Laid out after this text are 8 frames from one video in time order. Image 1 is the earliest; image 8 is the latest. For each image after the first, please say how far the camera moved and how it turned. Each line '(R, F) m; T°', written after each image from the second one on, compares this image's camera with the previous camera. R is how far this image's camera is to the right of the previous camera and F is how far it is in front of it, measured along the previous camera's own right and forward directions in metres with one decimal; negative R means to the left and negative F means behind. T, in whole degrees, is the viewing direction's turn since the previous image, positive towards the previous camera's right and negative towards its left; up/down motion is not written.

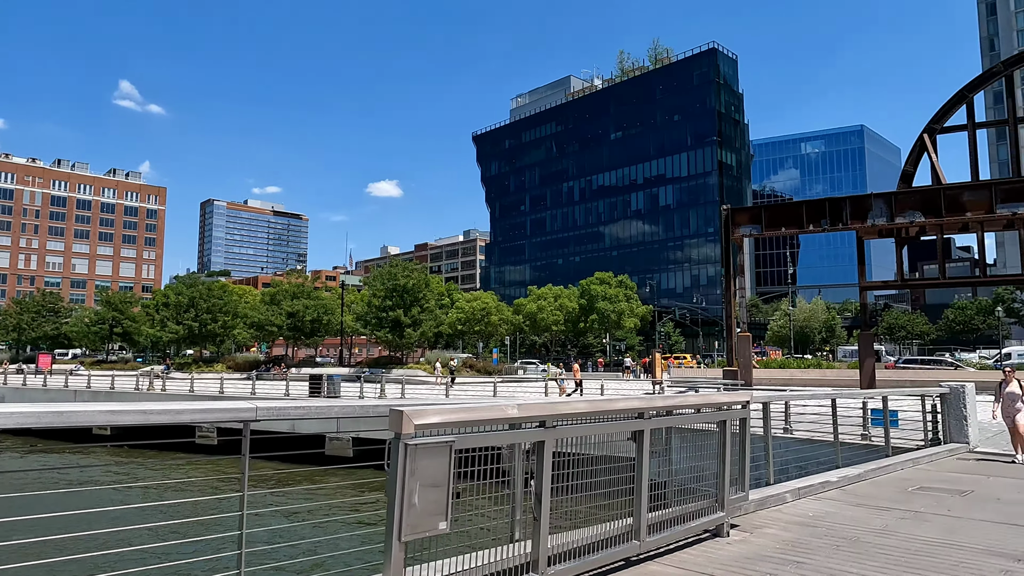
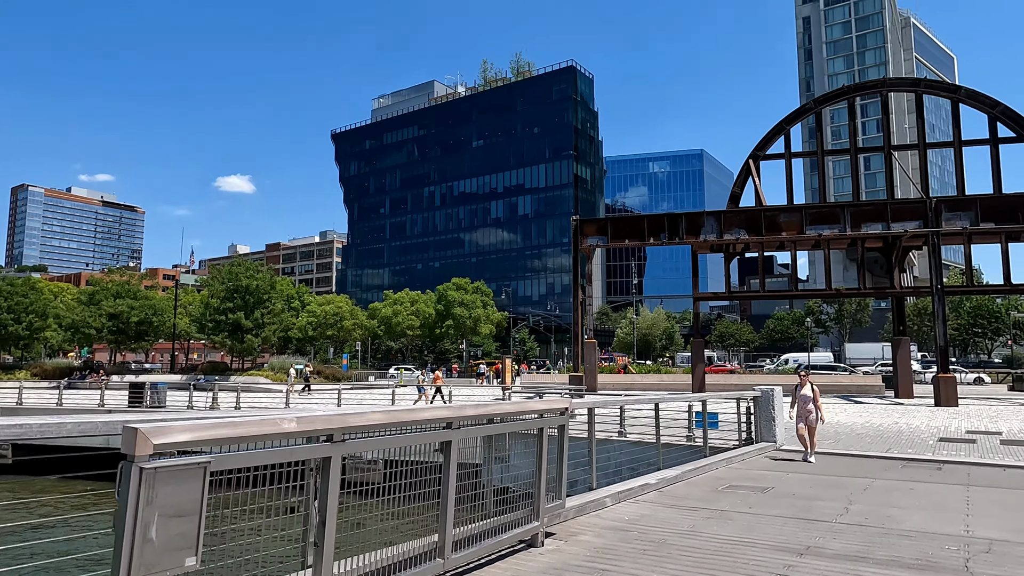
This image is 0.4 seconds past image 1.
(+0.4, +0.2) m; +12°
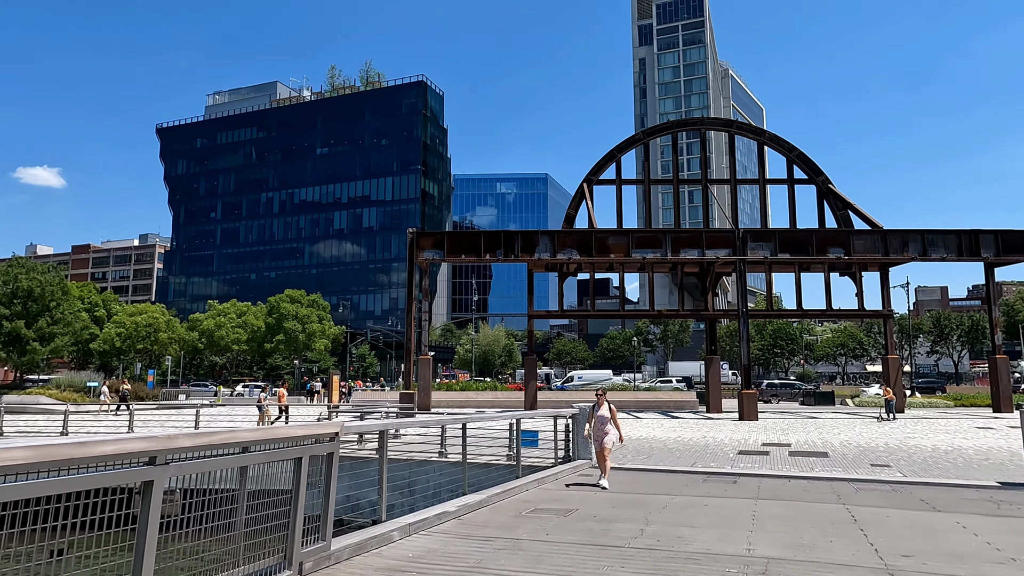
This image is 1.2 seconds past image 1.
(+0.6, +0.6) m; +13°
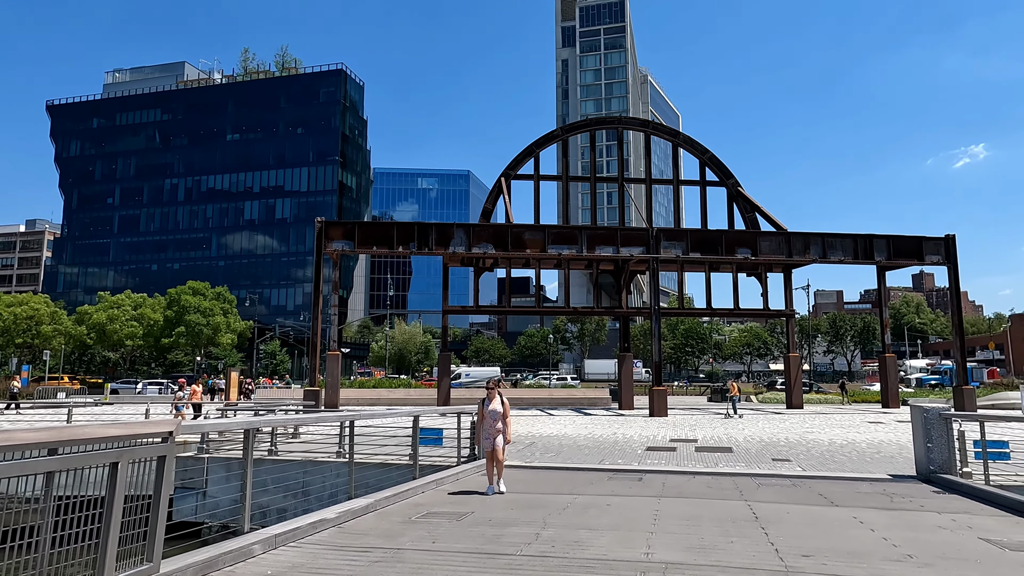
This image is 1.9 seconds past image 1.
(+0.3, +0.6) m; +7°
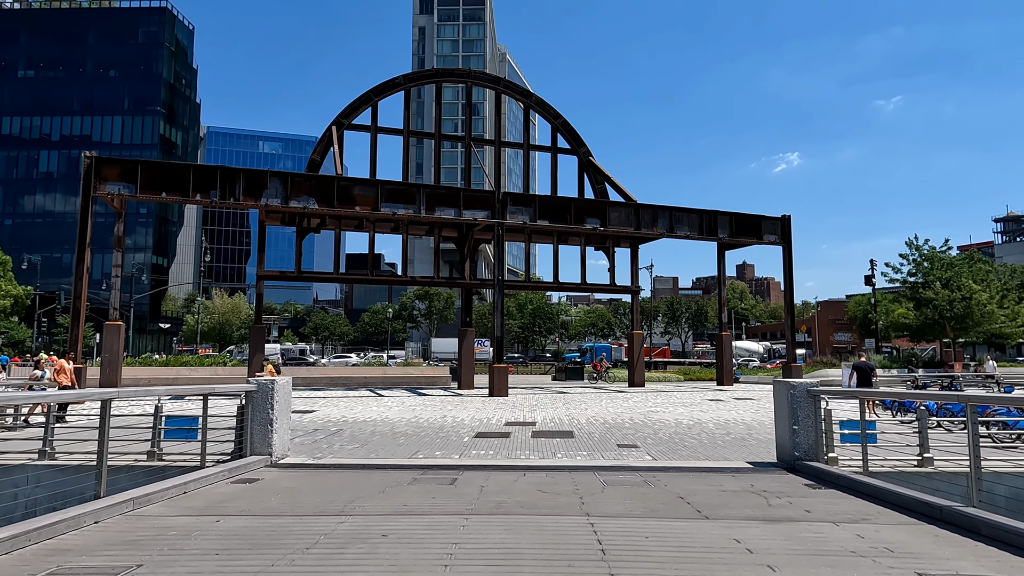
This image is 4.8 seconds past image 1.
(+0.9, +2.7) m; +13°
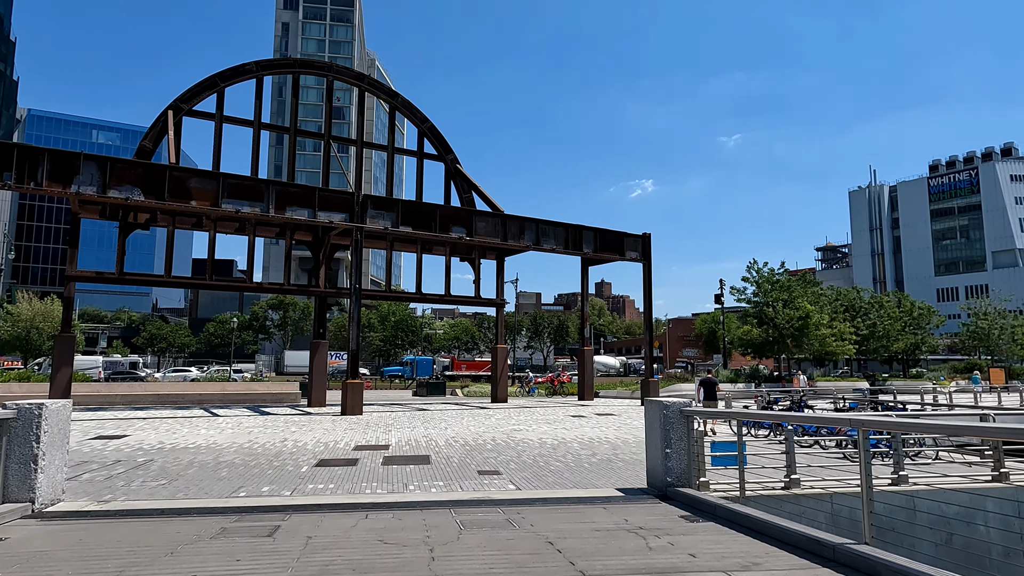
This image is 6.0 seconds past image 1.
(+0.2, +1.2) m; +12°
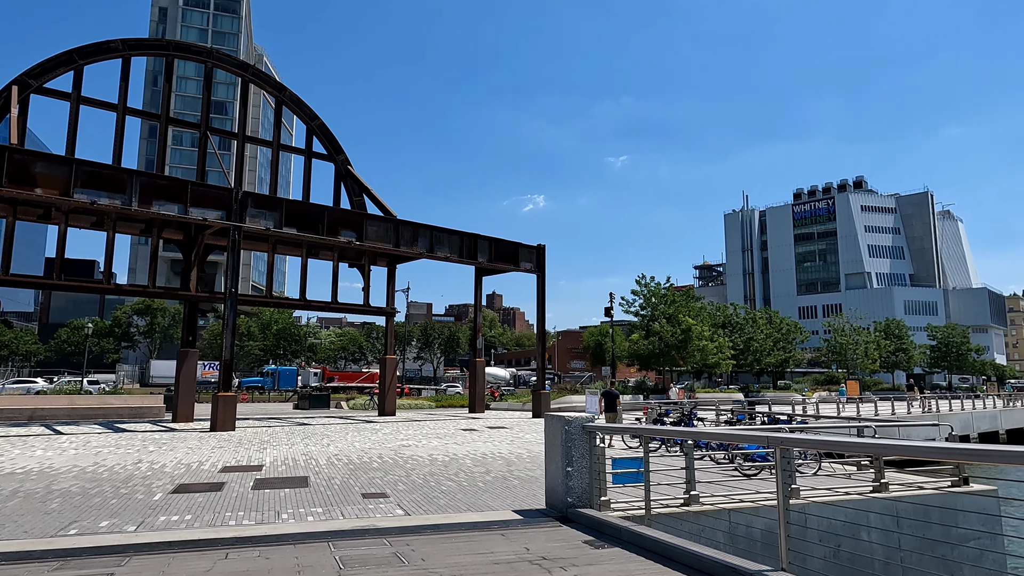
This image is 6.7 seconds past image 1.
(0.0, +0.7) m; +9°
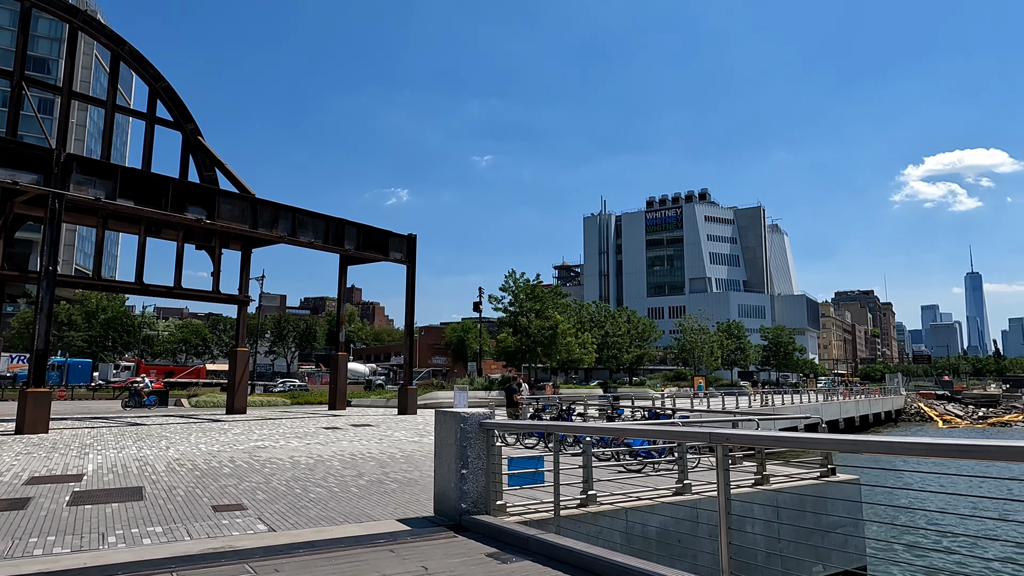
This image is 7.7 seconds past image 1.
(-0.3, +0.9) m; +12°
